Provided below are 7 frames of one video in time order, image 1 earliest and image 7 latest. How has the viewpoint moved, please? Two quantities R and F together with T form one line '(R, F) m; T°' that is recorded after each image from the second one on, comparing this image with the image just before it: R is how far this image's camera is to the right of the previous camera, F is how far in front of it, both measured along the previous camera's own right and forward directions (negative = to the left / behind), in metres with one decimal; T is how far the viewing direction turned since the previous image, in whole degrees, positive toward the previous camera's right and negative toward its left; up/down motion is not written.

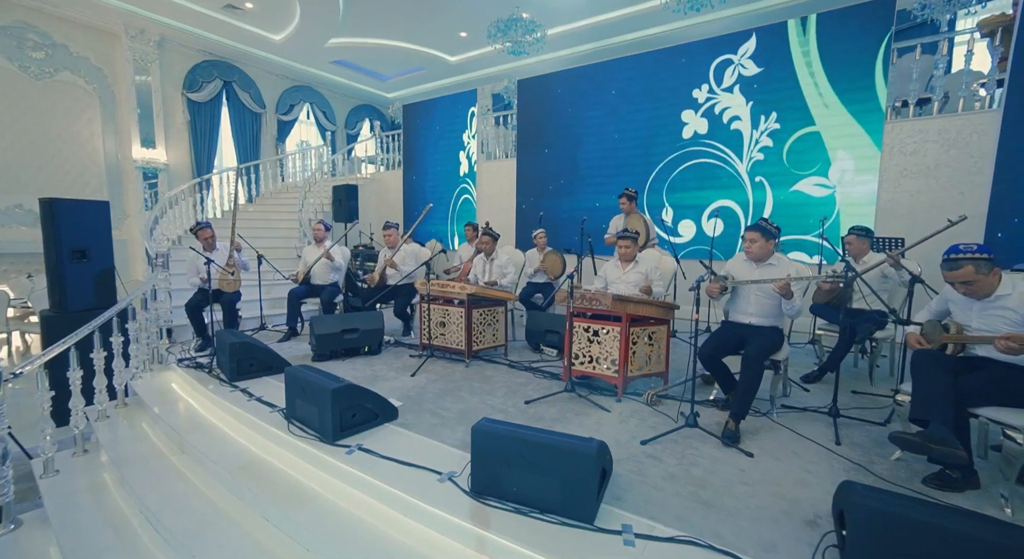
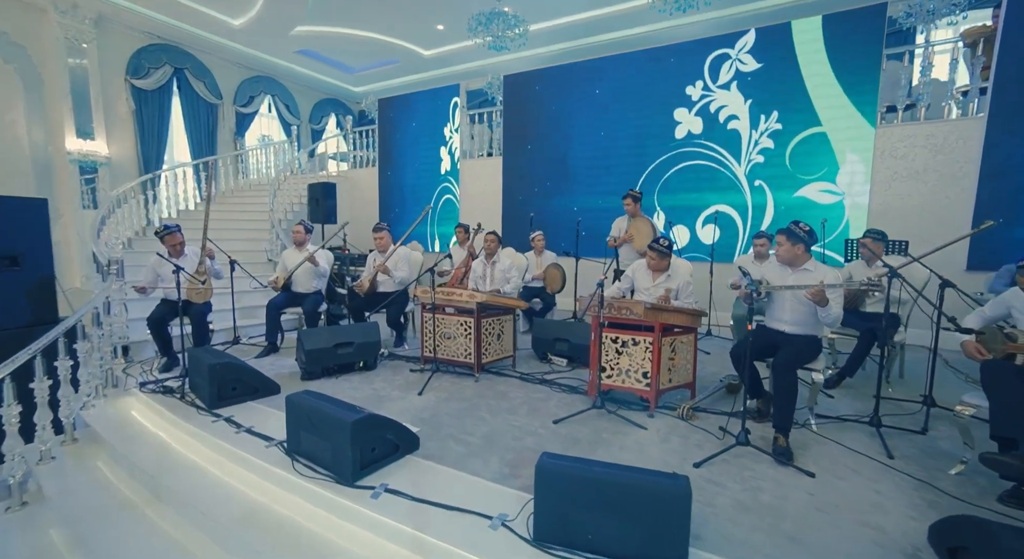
(-0.5, +0.4) m; +5°
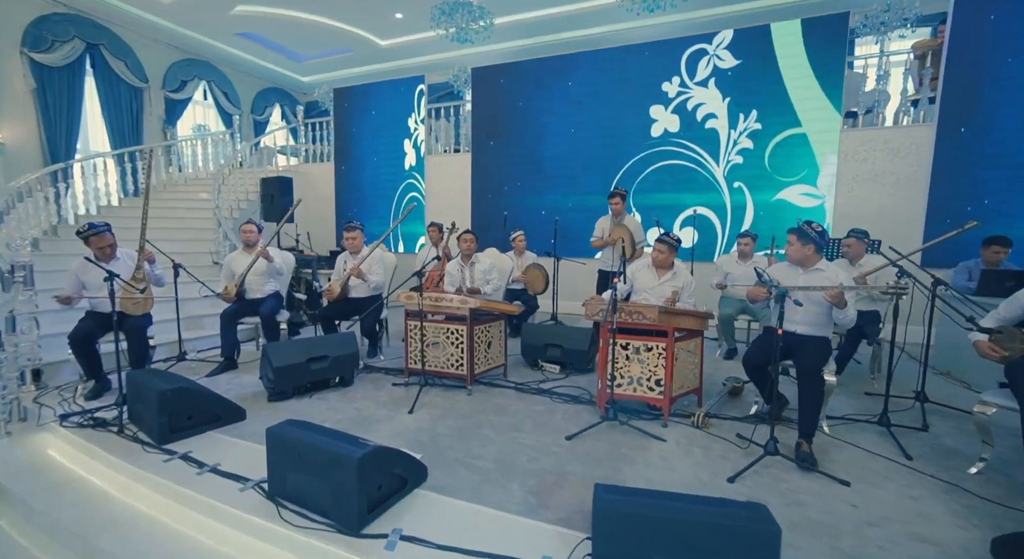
(-0.5, +0.4) m; +7°
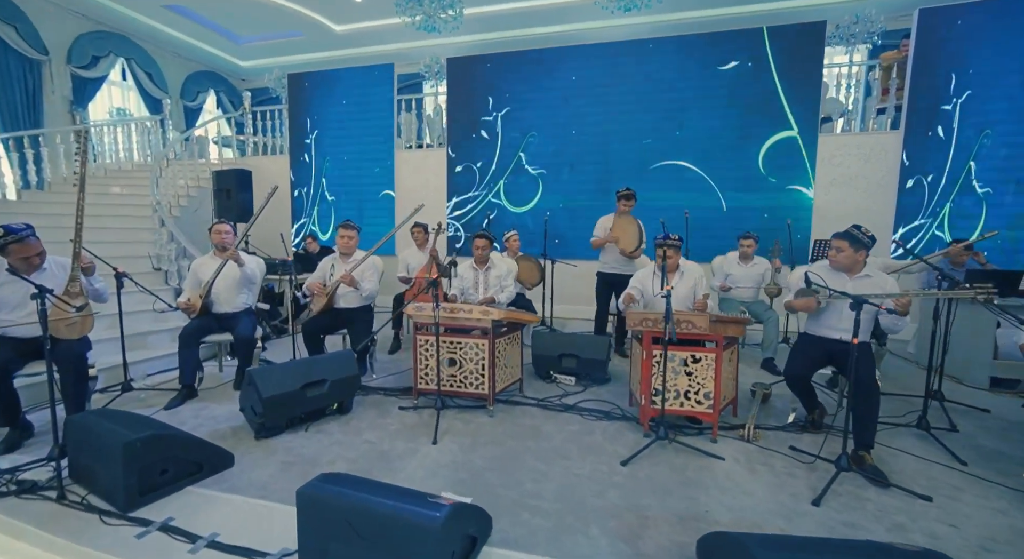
(-0.7, +0.5) m; +8°
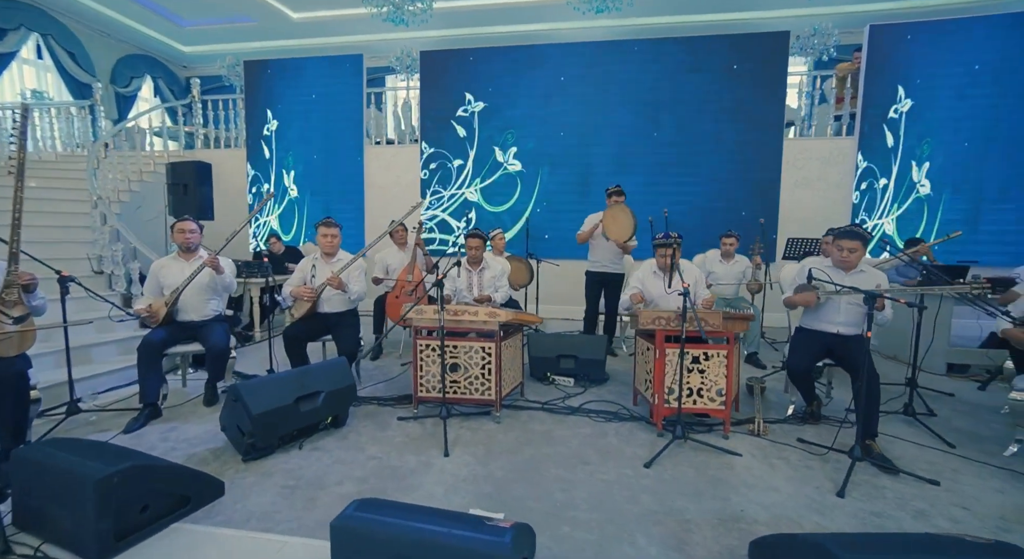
(-0.4, +0.2) m; +7°
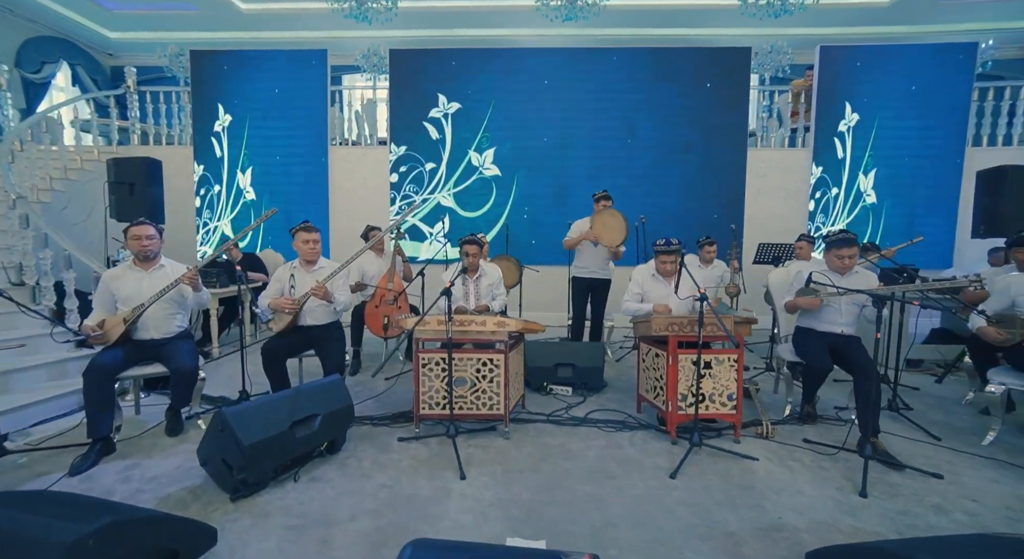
(-0.4, +0.2) m; +7°
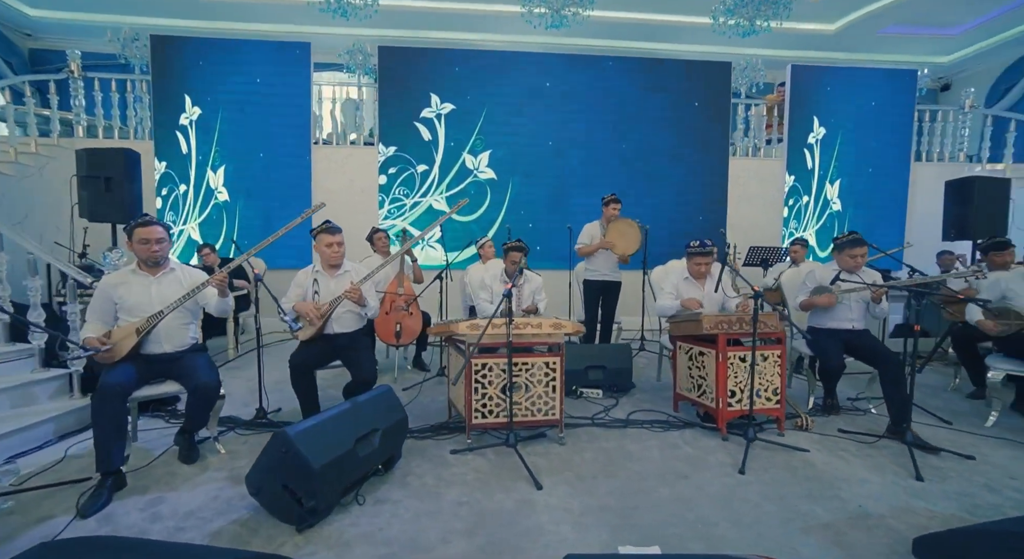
(-0.7, +0.2) m; +7°
